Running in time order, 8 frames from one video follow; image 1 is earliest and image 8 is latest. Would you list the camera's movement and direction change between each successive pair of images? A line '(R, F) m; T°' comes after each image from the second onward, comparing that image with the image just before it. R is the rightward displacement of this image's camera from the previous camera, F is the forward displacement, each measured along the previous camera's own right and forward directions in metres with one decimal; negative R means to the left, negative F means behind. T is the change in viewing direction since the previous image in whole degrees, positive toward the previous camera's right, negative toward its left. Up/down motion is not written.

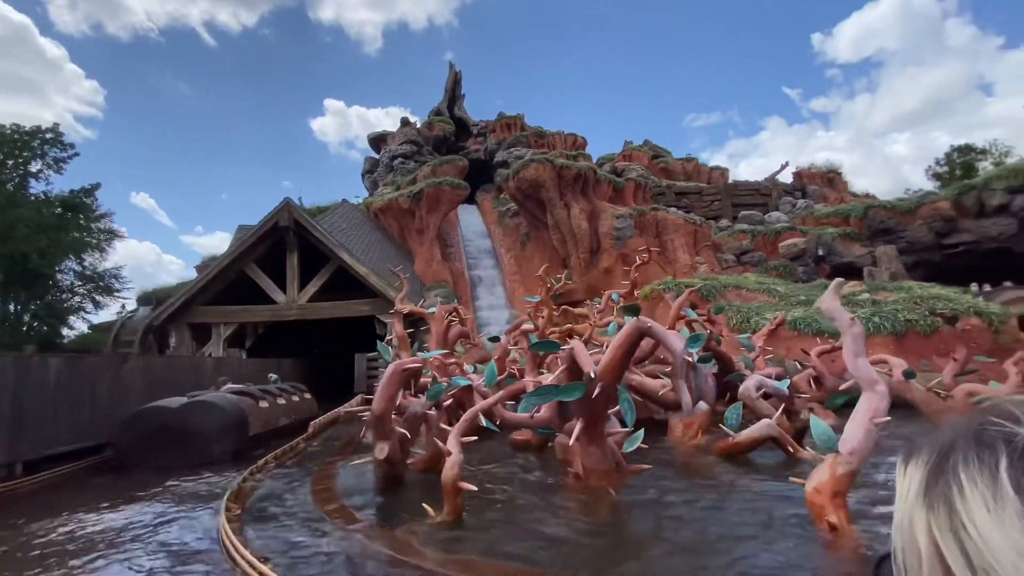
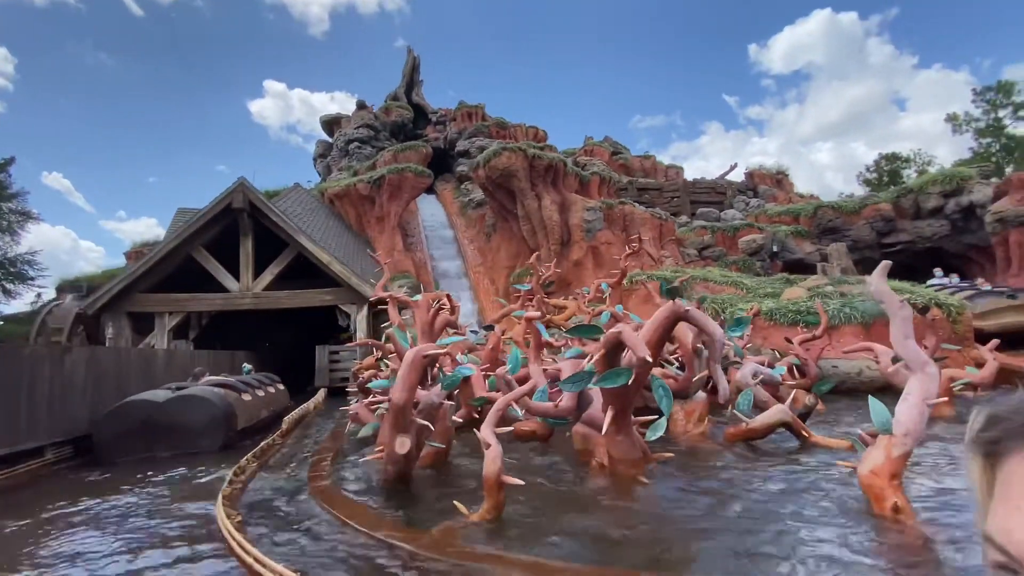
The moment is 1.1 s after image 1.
(-0.7, +0.3) m; +6°
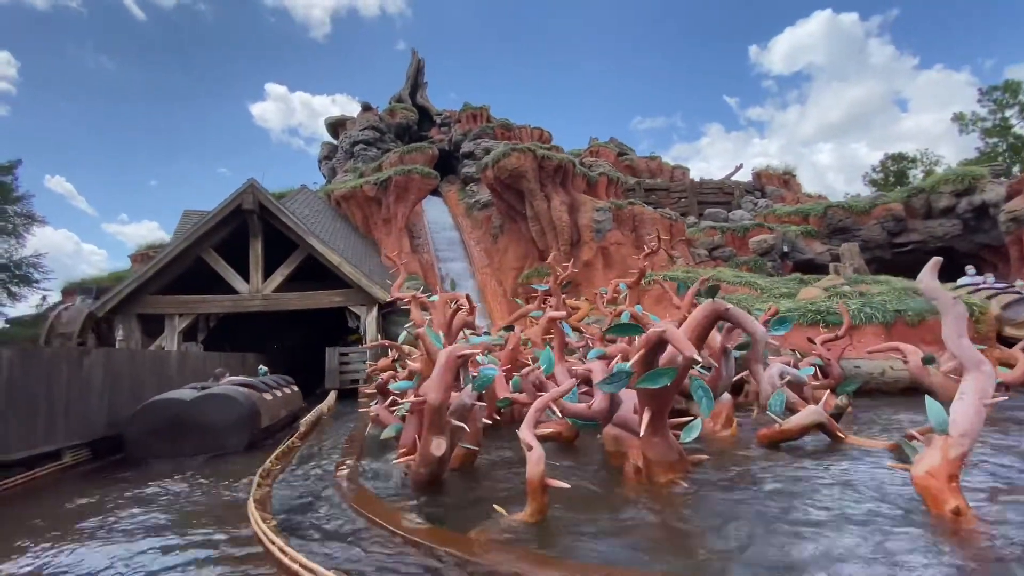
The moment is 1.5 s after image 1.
(-0.3, +0.1) m; 0°
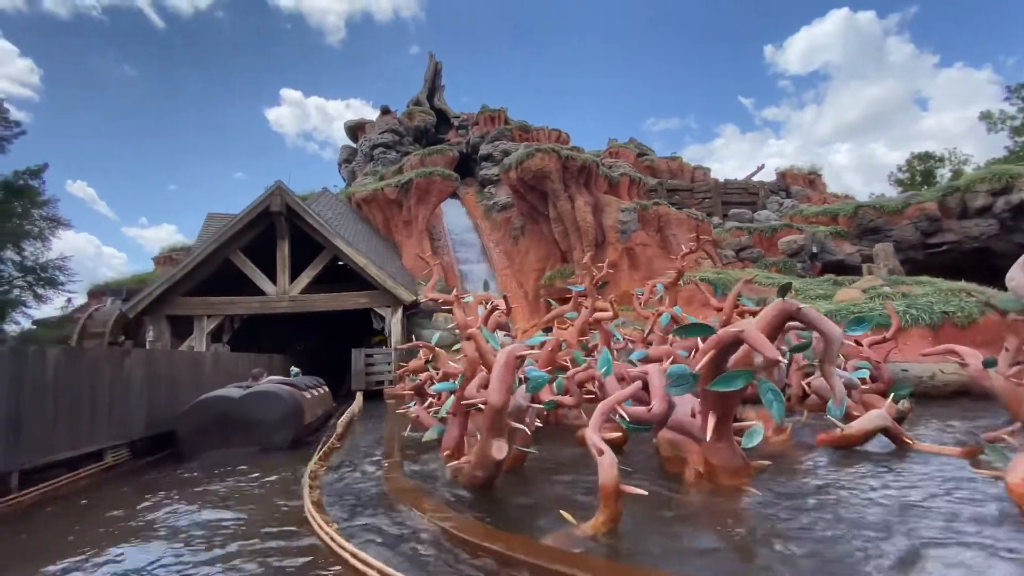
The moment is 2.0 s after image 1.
(-0.4, +0.1) m; -1°
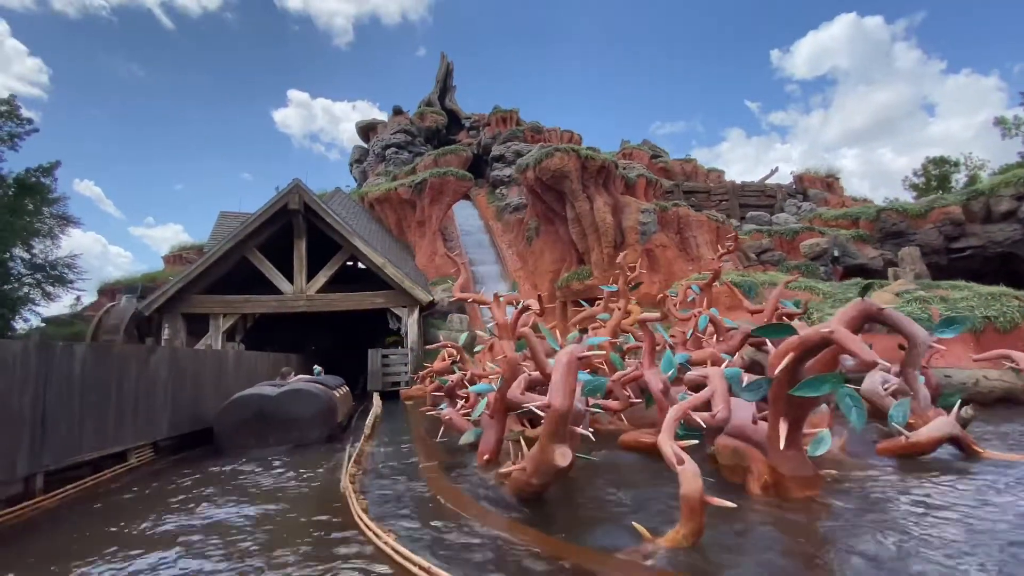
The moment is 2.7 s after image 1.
(-0.4, +0.2) m; 0°
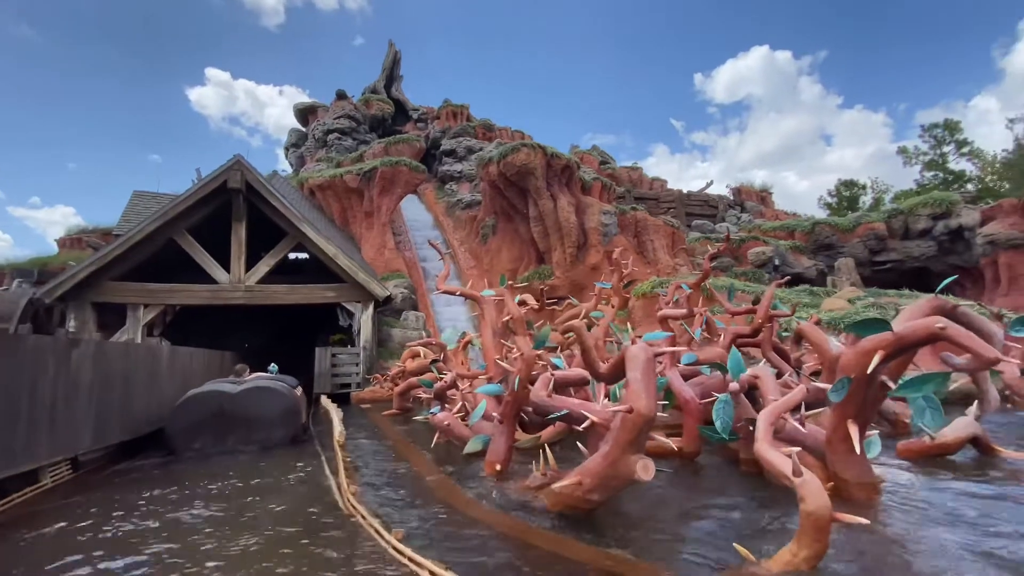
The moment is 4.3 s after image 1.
(-0.9, +0.6) m; +8°
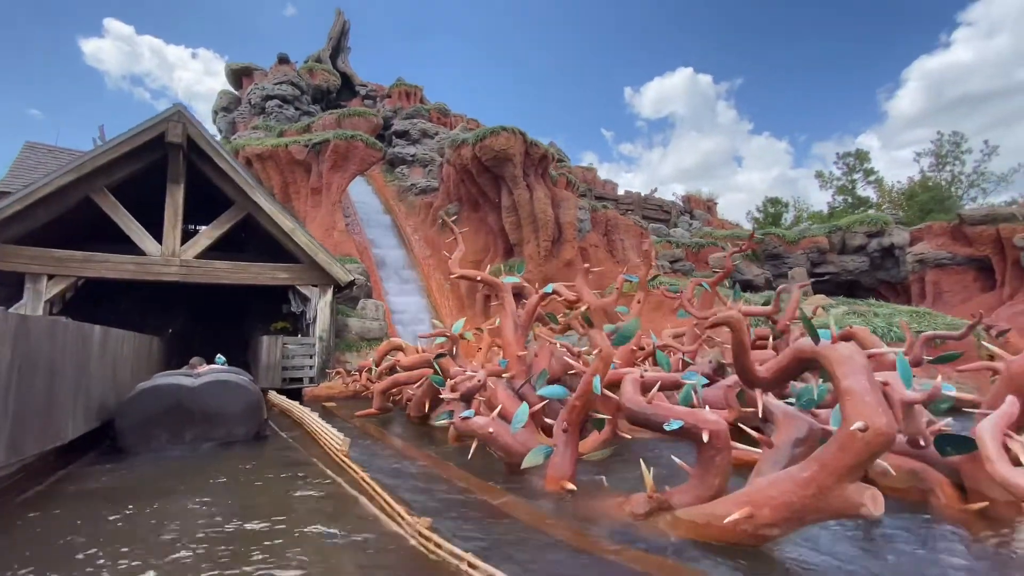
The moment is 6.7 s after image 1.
(-1.3, +0.9) m; +9°
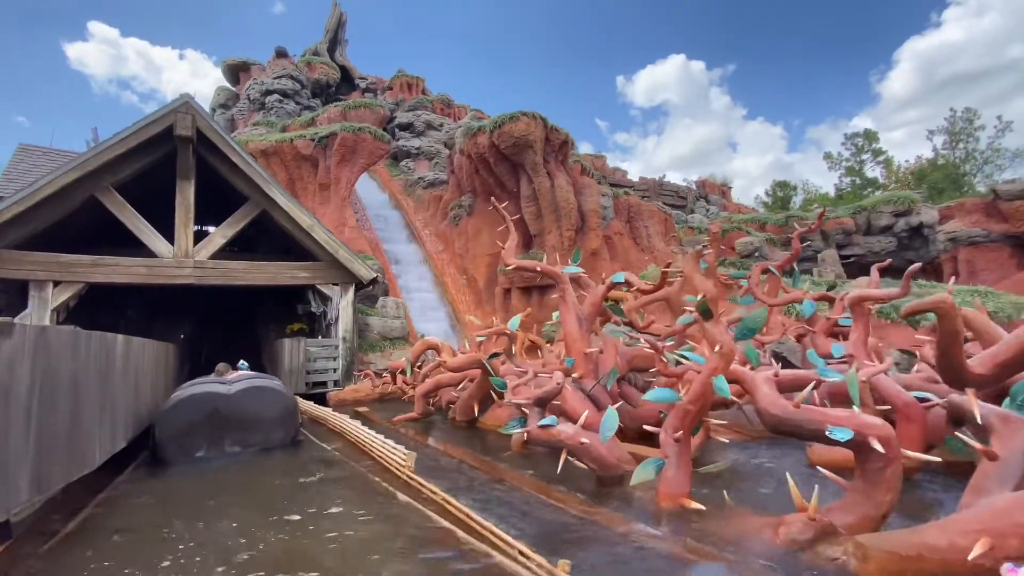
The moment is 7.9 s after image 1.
(-0.8, +0.6) m; 0°
